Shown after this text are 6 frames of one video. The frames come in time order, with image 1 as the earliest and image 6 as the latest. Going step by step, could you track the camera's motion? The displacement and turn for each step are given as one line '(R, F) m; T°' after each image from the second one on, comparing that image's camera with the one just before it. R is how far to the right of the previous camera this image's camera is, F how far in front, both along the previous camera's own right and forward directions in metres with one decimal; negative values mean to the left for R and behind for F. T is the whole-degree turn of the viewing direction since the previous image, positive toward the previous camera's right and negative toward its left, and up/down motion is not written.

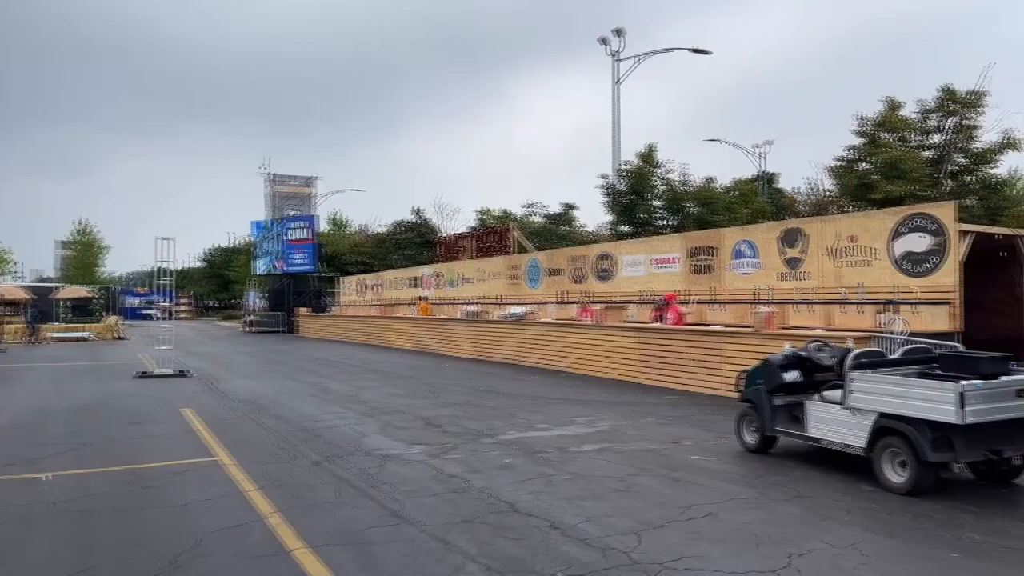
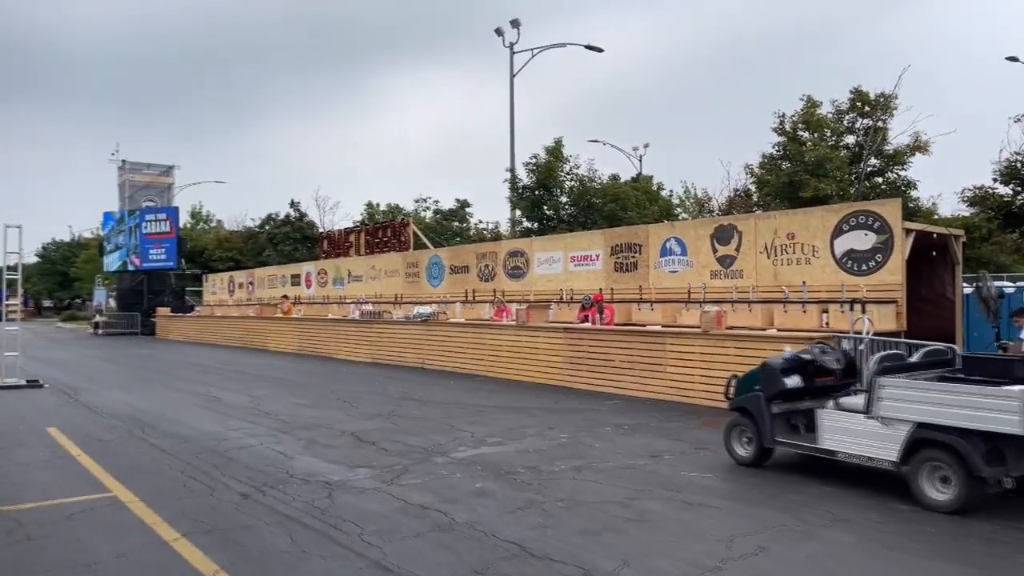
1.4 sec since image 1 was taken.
(-1.1, +1.4) m; +10°
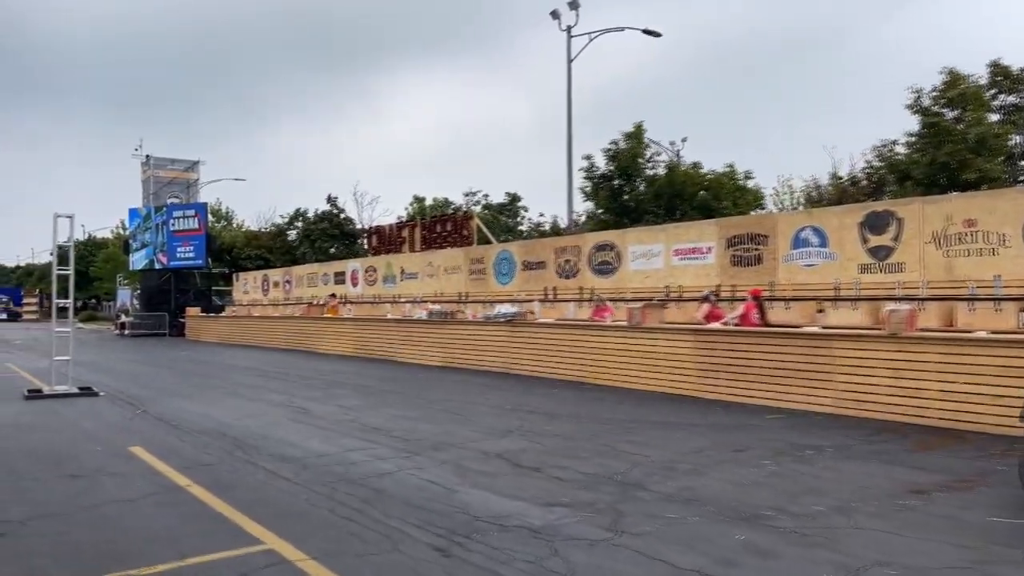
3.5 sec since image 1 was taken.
(-2.1, +1.8) m; 0°
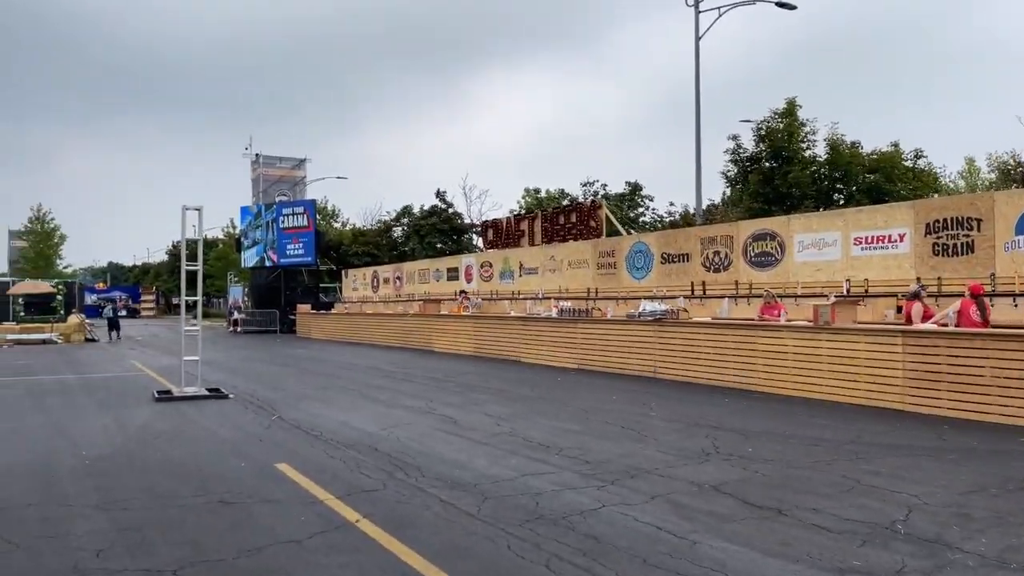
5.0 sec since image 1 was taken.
(-1.3, +1.6) m; -6°
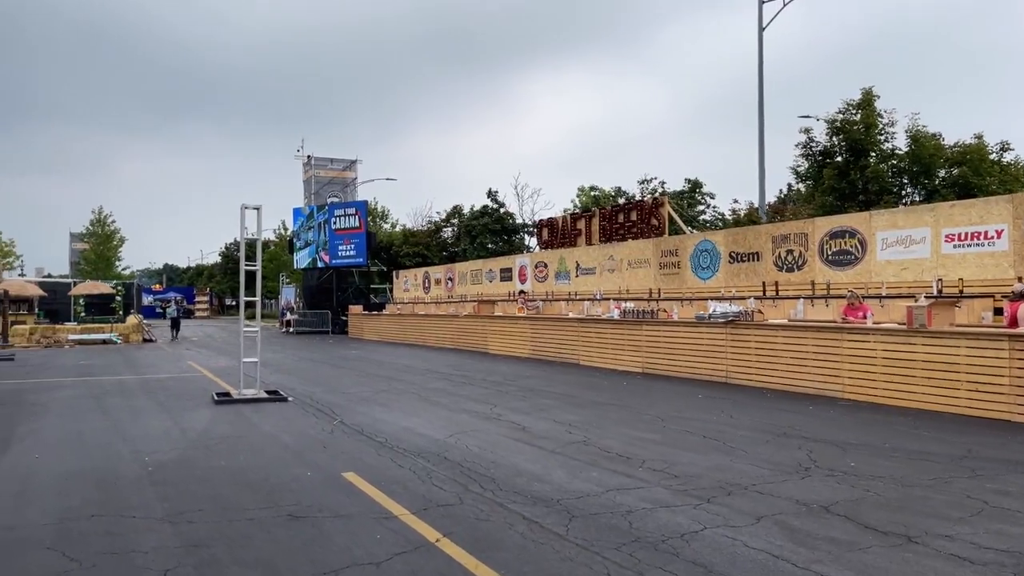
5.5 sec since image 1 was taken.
(-0.4, +0.6) m; -3°
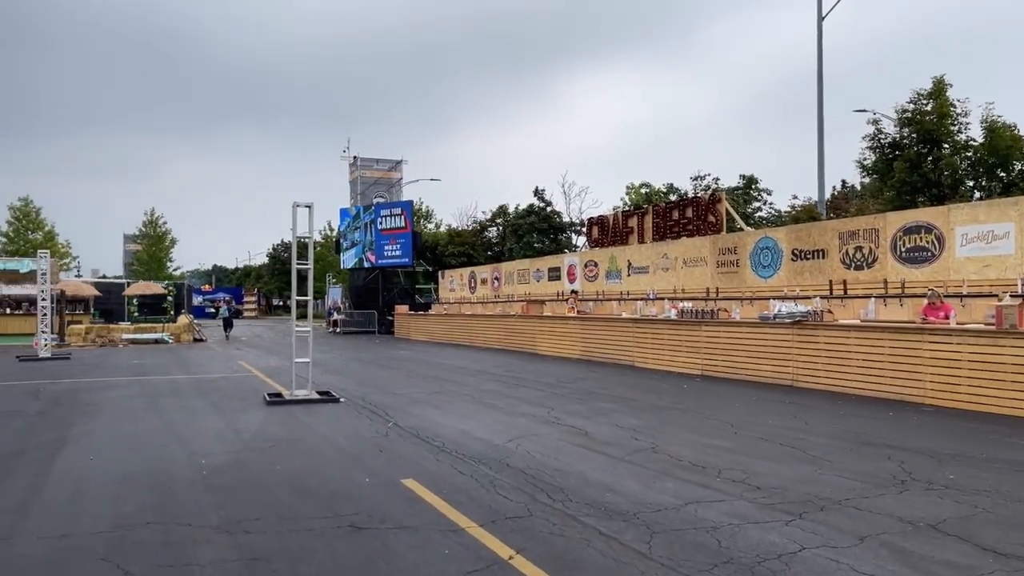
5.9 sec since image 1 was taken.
(-0.3, +0.5) m; -3°
